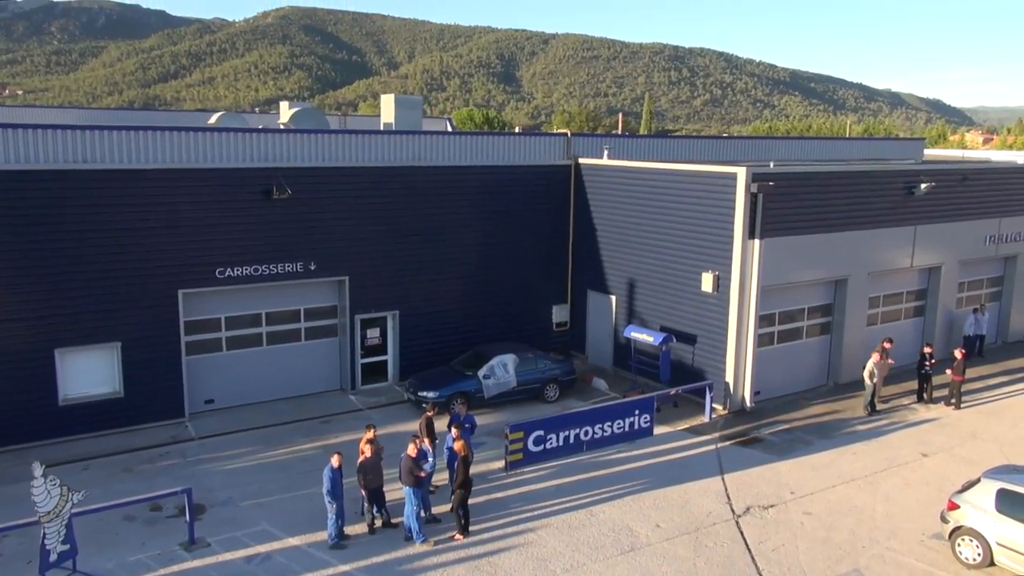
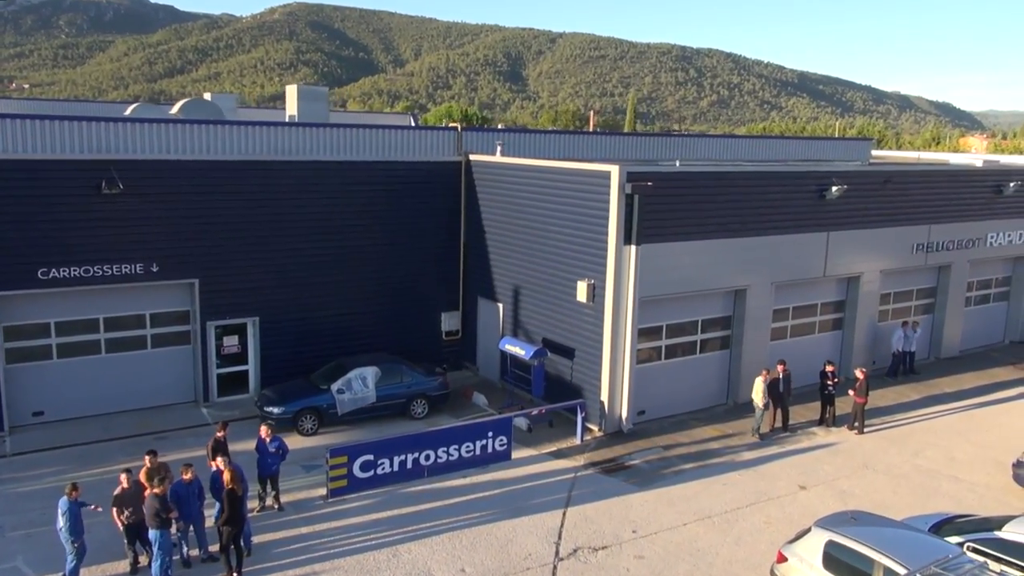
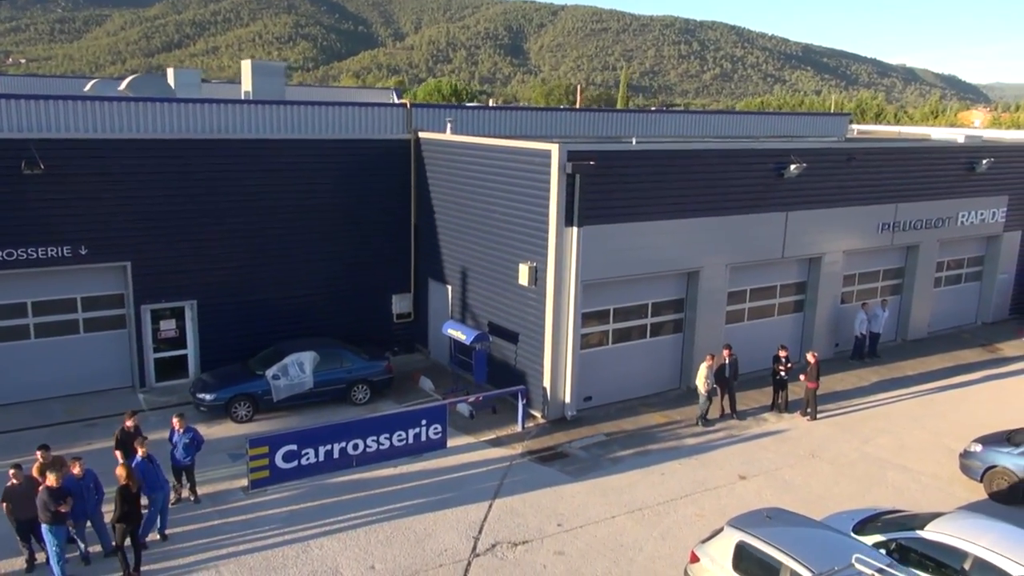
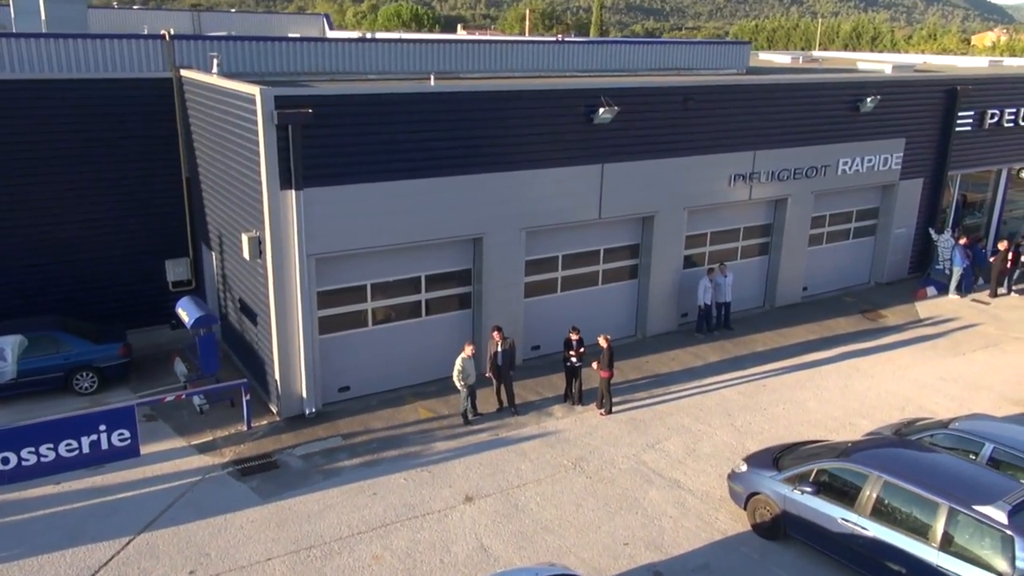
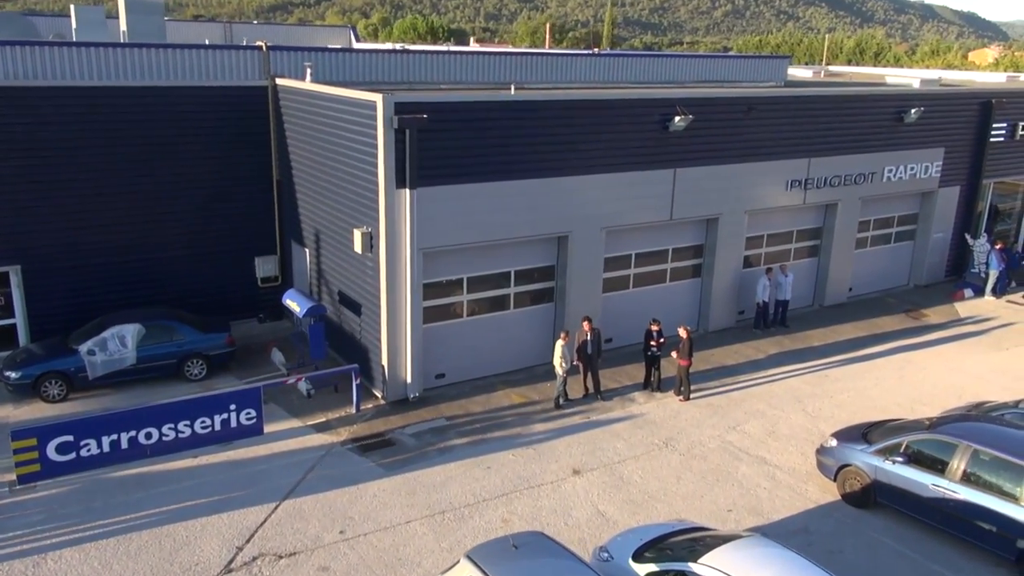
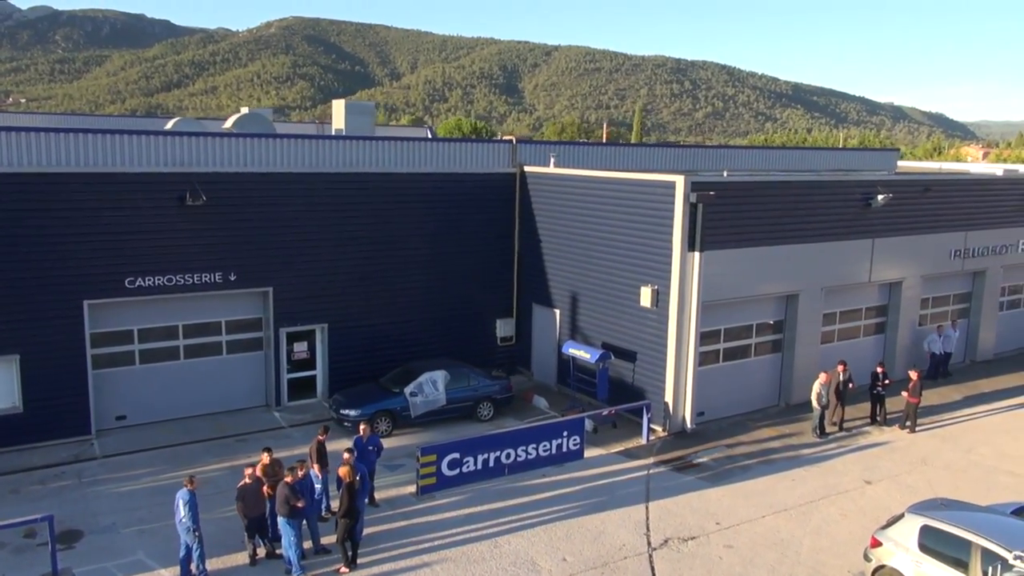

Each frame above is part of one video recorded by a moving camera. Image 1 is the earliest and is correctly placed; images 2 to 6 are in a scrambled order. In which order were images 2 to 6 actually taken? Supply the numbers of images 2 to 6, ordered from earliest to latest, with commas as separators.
6, 2, 3, 5, 4
